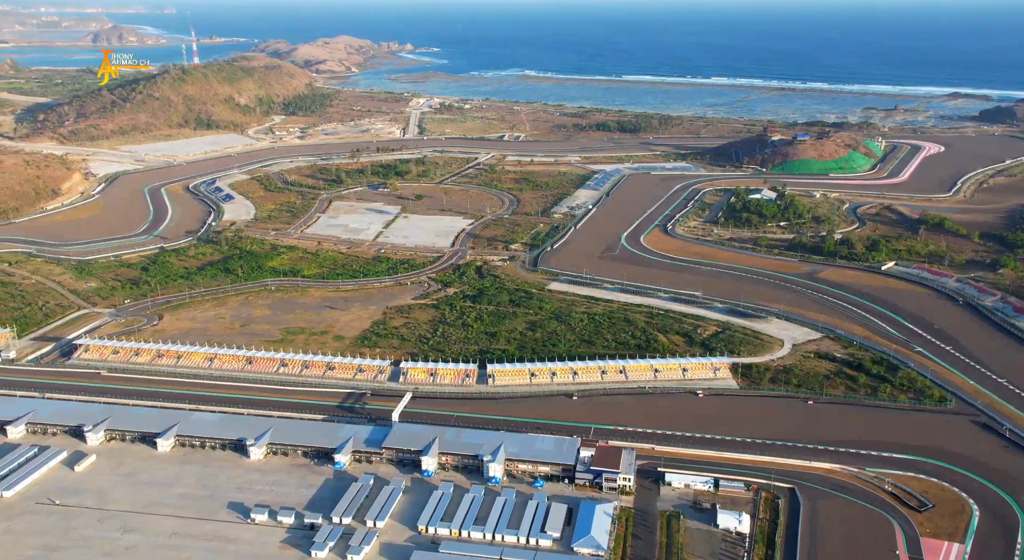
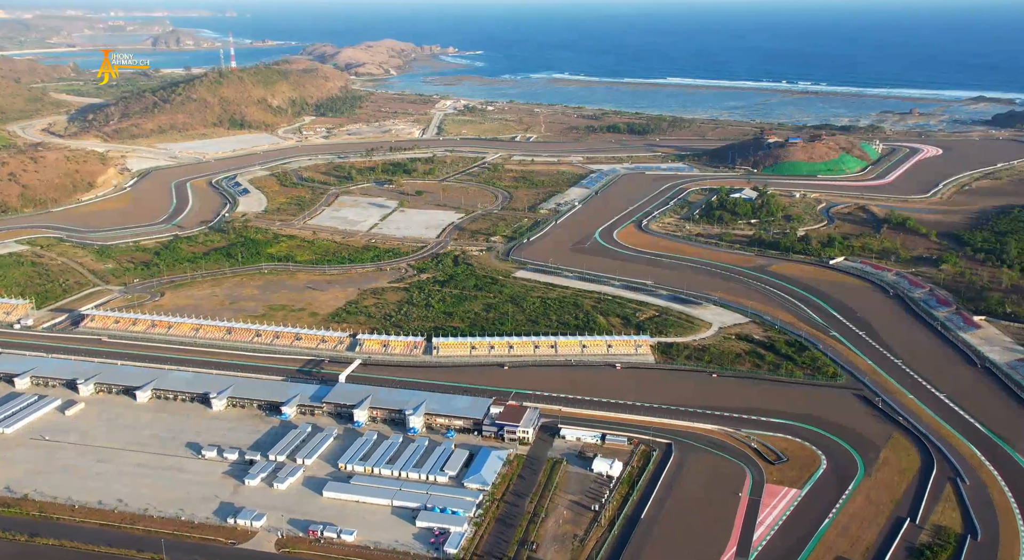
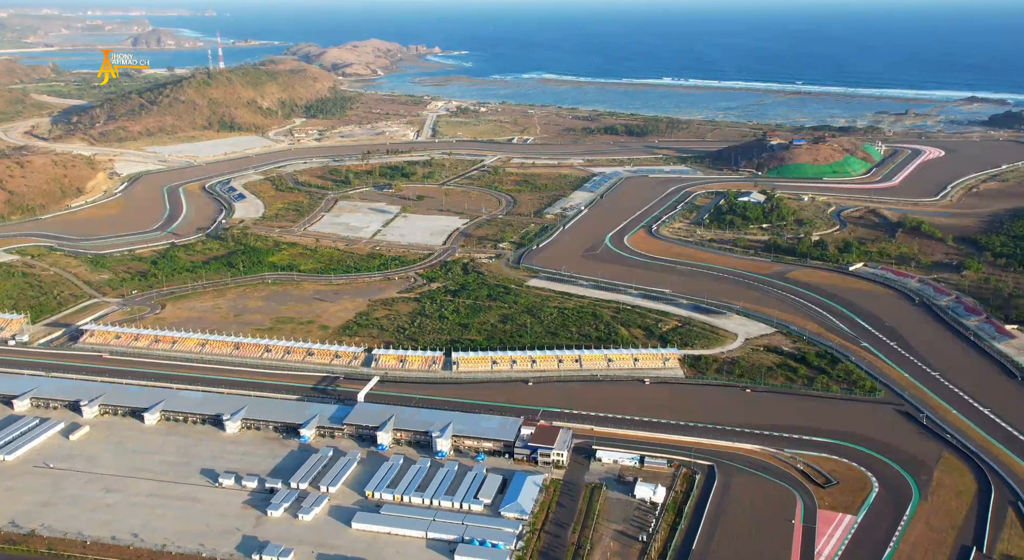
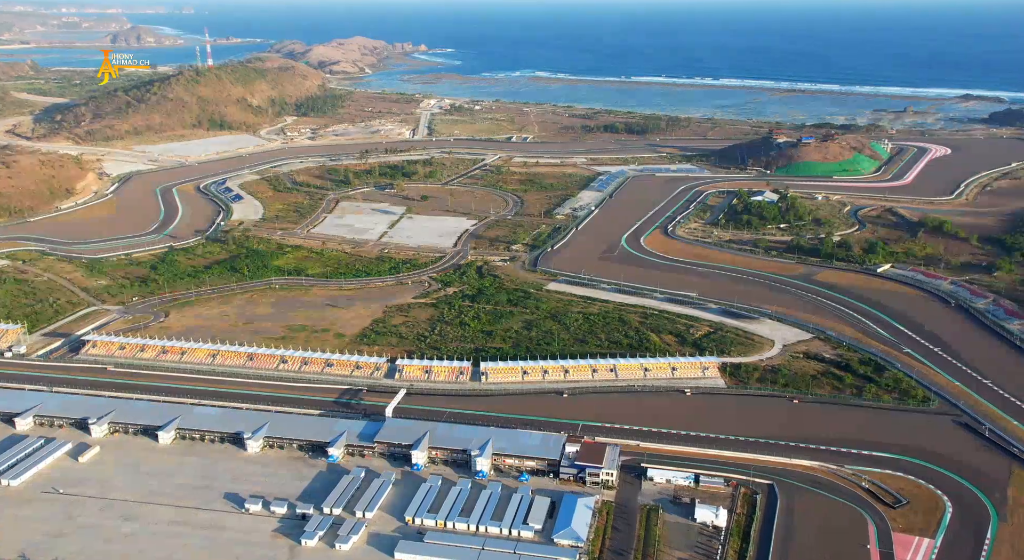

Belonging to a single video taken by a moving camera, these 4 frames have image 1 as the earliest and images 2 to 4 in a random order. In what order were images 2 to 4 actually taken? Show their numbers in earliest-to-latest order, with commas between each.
4, 3, 2
